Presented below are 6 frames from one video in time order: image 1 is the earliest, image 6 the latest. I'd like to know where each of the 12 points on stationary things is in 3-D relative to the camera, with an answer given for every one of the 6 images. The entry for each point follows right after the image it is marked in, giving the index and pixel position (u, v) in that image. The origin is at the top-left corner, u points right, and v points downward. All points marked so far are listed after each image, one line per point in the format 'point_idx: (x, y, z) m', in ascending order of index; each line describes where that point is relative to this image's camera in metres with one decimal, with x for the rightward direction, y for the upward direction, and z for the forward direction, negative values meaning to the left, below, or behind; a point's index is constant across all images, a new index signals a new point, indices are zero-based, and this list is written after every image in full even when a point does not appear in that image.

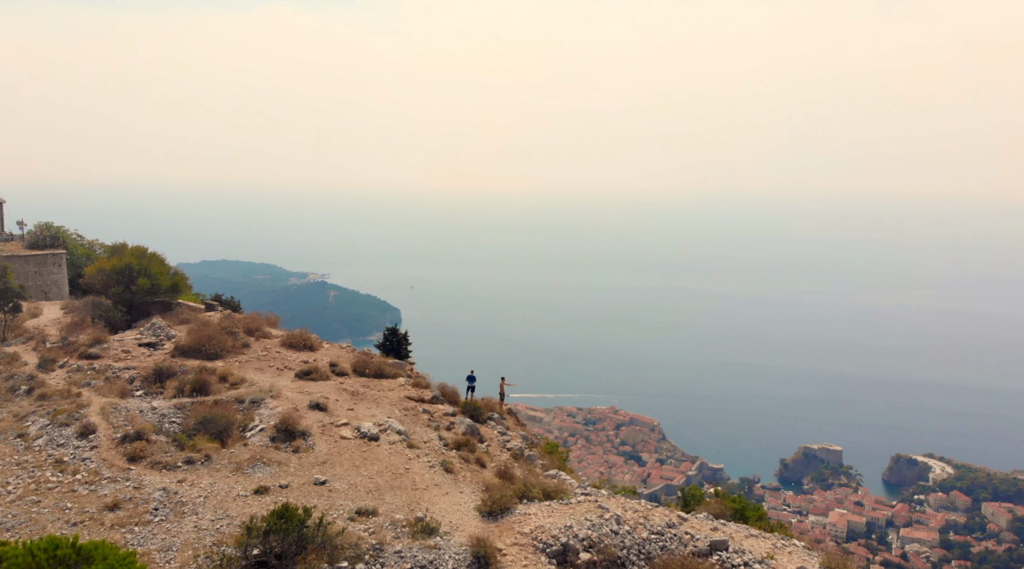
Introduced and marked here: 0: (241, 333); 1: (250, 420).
0: (-6.8, -1.3, +19.5) m
1: (-4.9, -2.5, +14.6) m
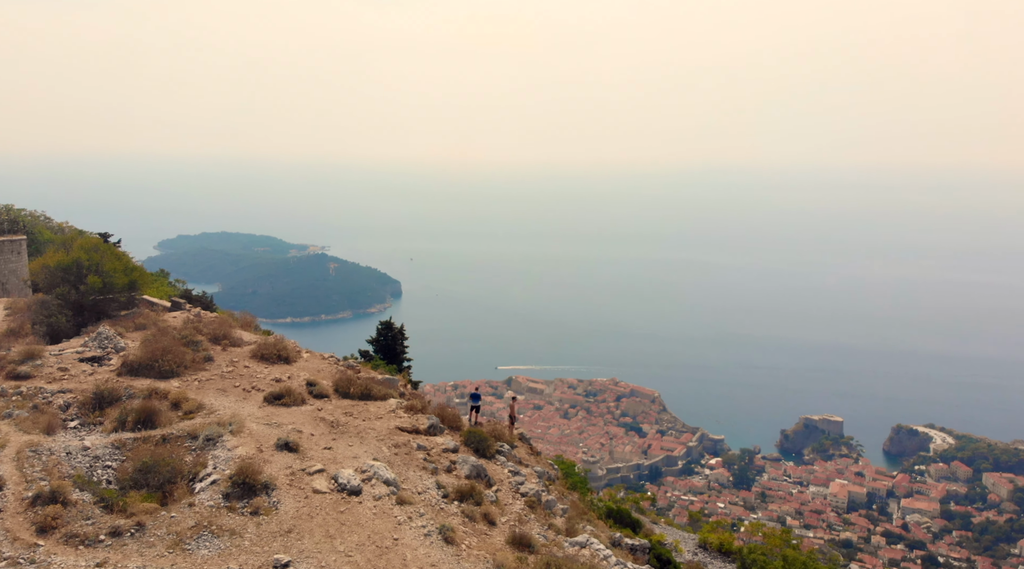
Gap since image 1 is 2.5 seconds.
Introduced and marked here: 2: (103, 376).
0: (-6.5, -1.3, +16.6) m
1: (-4.6, -2.7, +11.7) m
2: (-7.7, -1.7, +14.8) m
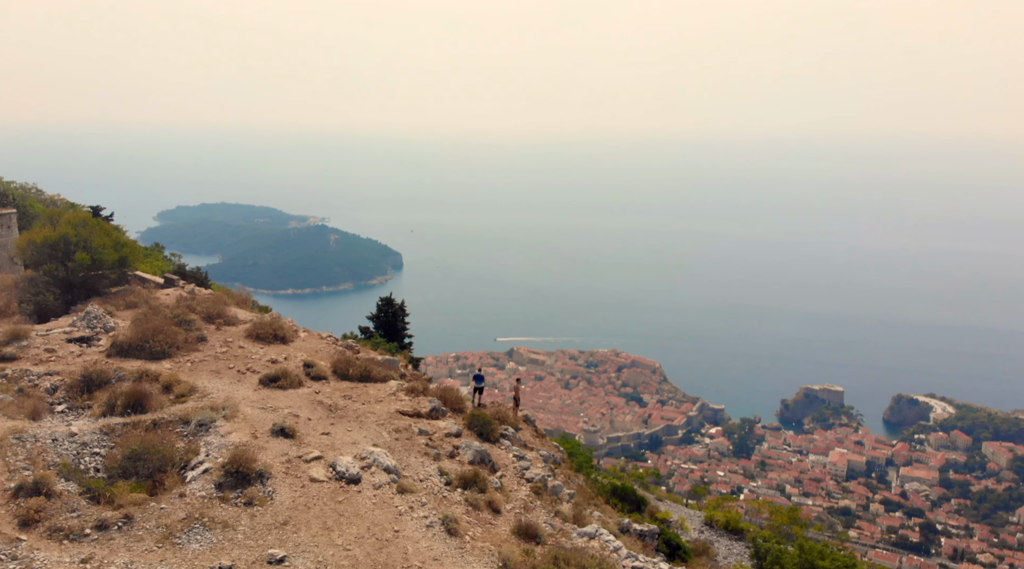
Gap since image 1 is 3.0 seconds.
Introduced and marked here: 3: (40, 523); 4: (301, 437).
0: (-6.5, -0.8, +16.1) m
1: (-4.6, -2.4, +11.2) m
2: (-7.7, -1.3, +14.3) m
3: (-5.7, -2.9, +9.5) m
4: (-3.2, -2.3, +11.7) m
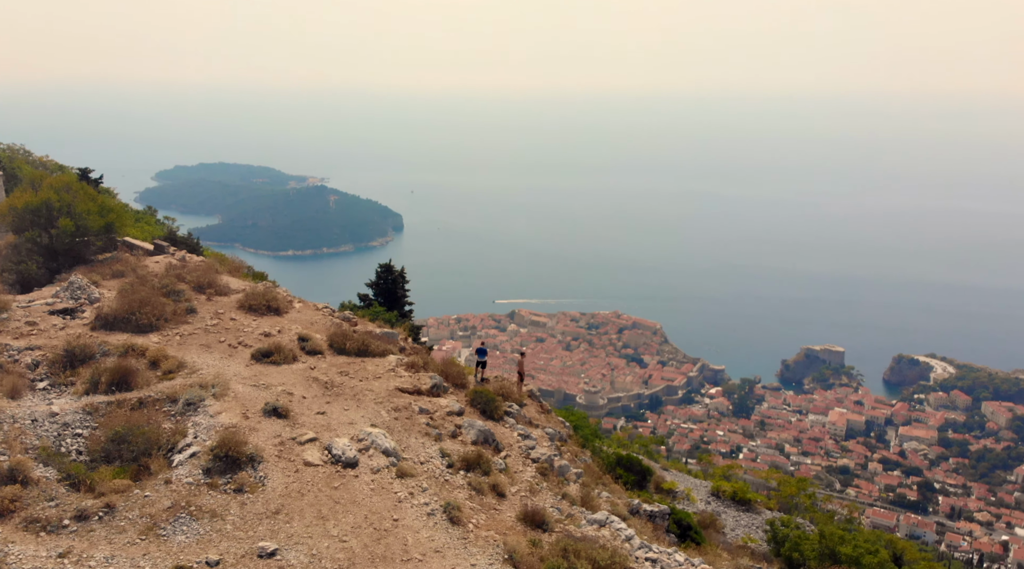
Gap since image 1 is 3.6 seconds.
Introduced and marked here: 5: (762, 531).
0: (-6.4, -0.2, +15.4) m
1: (-4.5, -2.0, +10.6) m
2: (-7.6, -0.8, +13.6) m
3: (-5.6, -2.6, +8.9) m
4: (-3.1, -1.9, +11.1) m
5: (+6.1, -6.0, +19.0) m
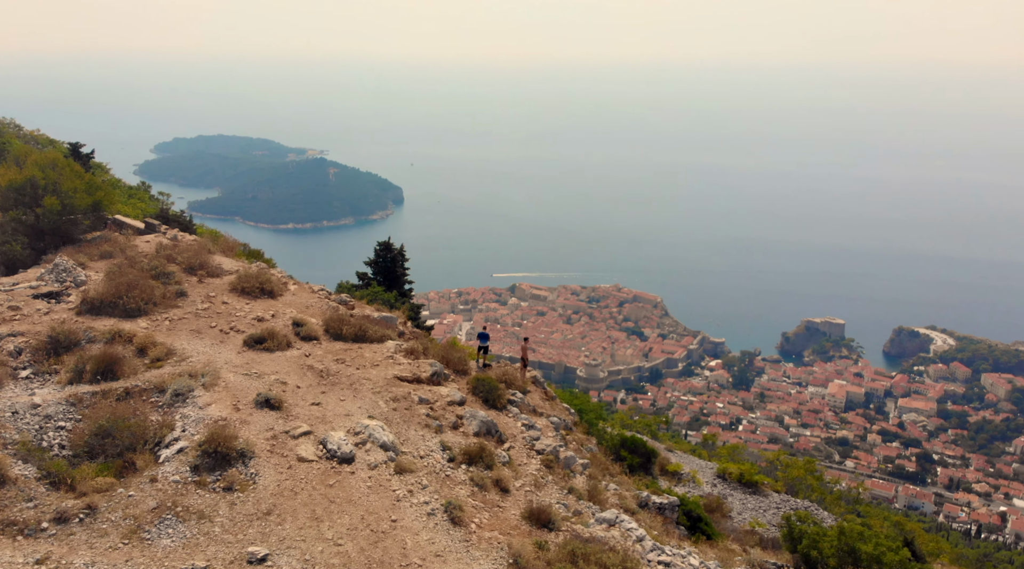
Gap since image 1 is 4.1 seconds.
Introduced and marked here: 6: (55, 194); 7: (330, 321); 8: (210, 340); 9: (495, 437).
0: (-6.3, +0.1, +14.8) m
1: (-4.4, -1.9, +10.1) m
2: (-7.5, -0.5, +13.0) m
3: (-5.6, -2.5, +8.4) m
4: (-3.0, -1.7, +10.6) m
5: (+6.1, -5.5, +18.7) m
6: (-9.9, +1.9, +17.0) m
7: (-3.1, -0.6, +13.2) m
8: (-4.9, -0.9, +12.6) m
9: (-0.2, -2.1, +11.0) m
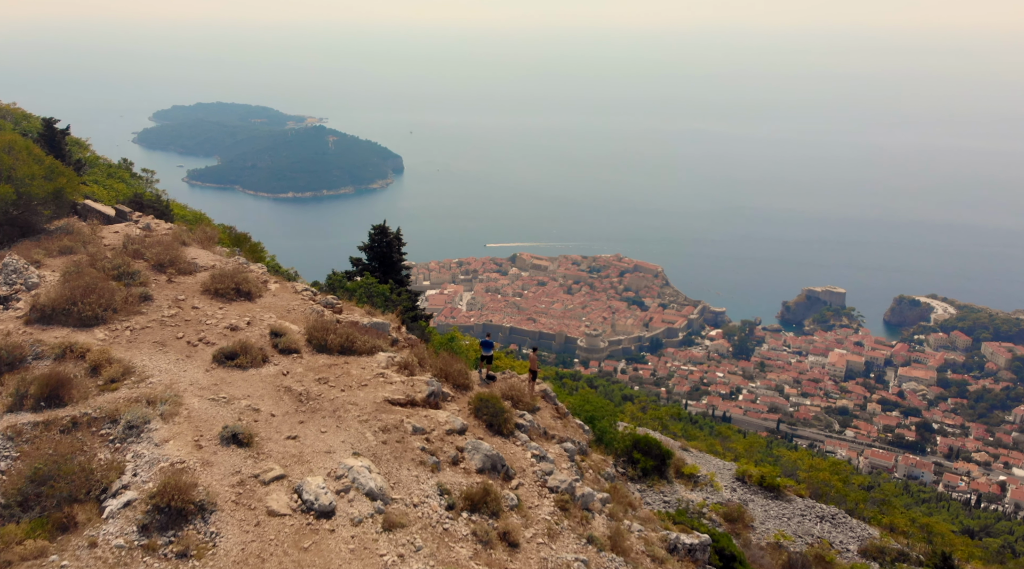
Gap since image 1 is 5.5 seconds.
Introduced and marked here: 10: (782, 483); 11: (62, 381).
0: (-6.2, +0.1, +13.2) m
1: (-4.3, -2.1, +8.6) m
2: (-7.4, -0.6, +11.5) m
3: (-5.5, -2.7, +6.9) m
4: (-2.9, -1.8, +9.0) m
5: (+6.2, -5.3, +17.3) m
6: (-9.8, +2.0, +15.3) m
7: (-3.0, -0.7, +11.6) m
8: (-4.7, -1.0, +11.0) m
9: (-0.1, -2.3, +9.5) m
10: (+6.6, -4.9, +19.2) m
11: (-5.8, -1.3, +10.0) m
